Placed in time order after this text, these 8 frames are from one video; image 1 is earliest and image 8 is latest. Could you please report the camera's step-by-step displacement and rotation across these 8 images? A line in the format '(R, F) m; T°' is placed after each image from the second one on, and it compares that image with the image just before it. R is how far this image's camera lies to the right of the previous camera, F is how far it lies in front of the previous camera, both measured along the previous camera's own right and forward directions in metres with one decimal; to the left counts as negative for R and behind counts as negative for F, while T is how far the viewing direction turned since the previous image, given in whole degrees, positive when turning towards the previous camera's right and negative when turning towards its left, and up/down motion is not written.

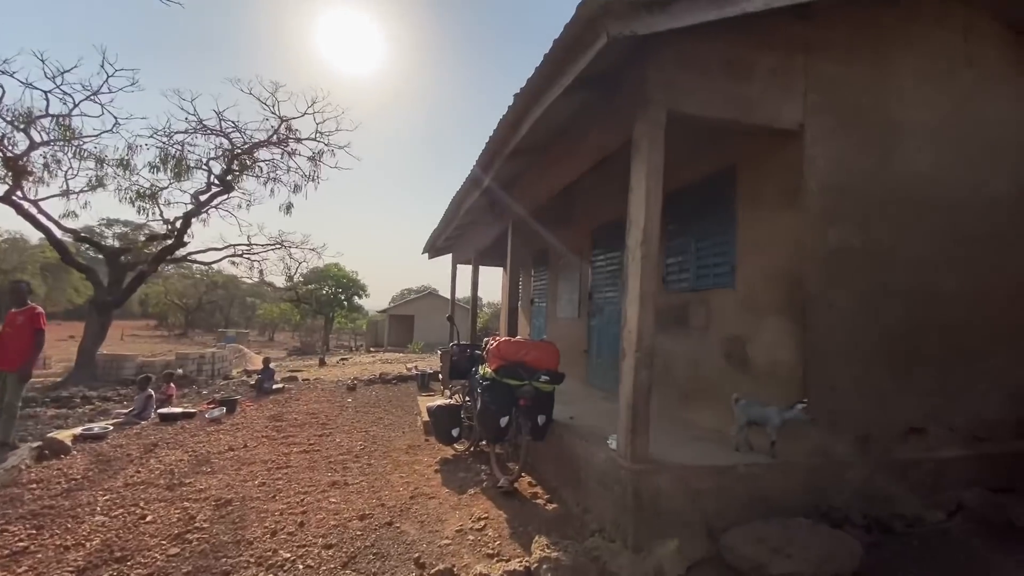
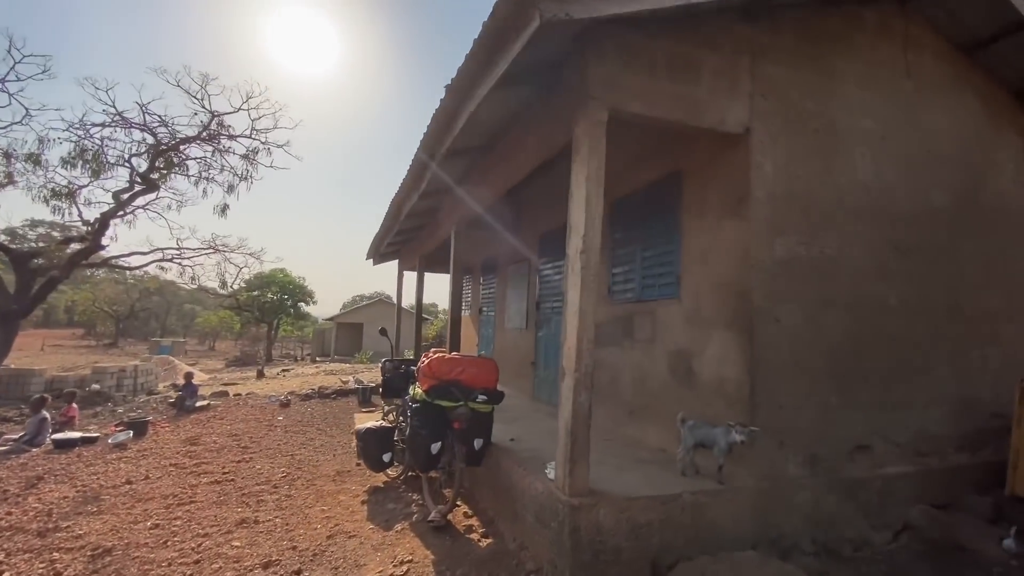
(+0.2, +0.3) m; +5°
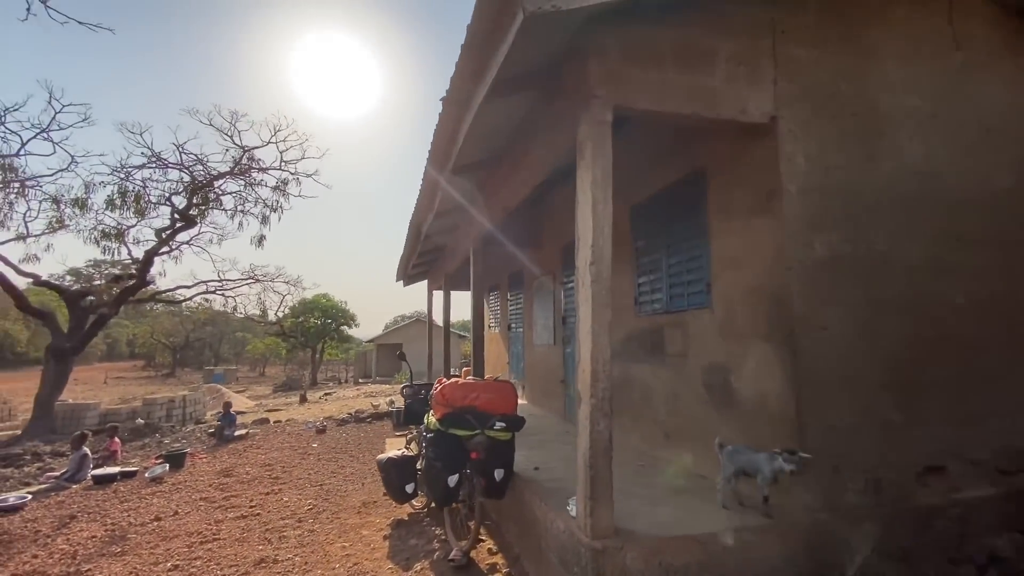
(+0.2, +0.2) m; -4°
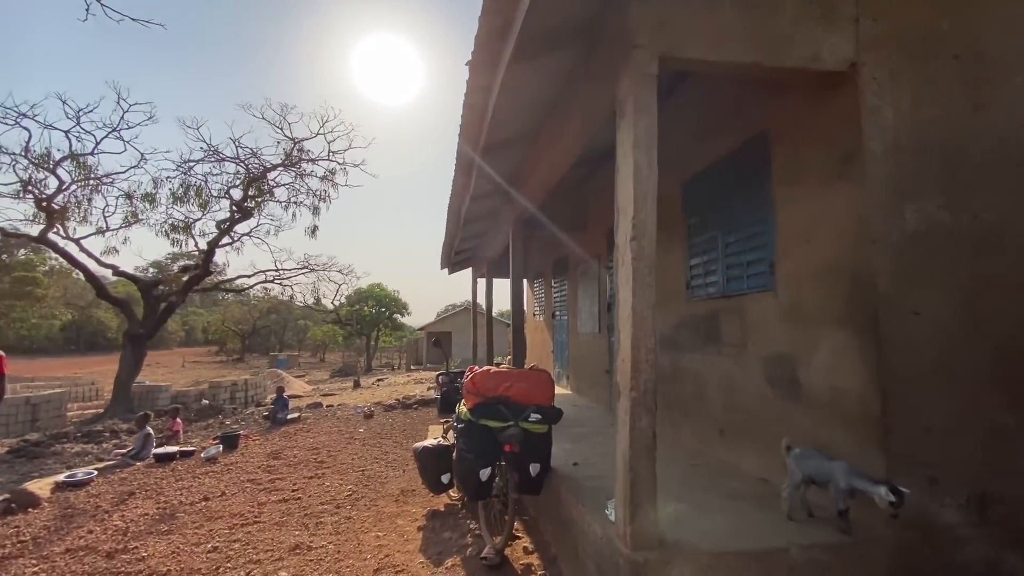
(+0.1, +0.3) m; -6°
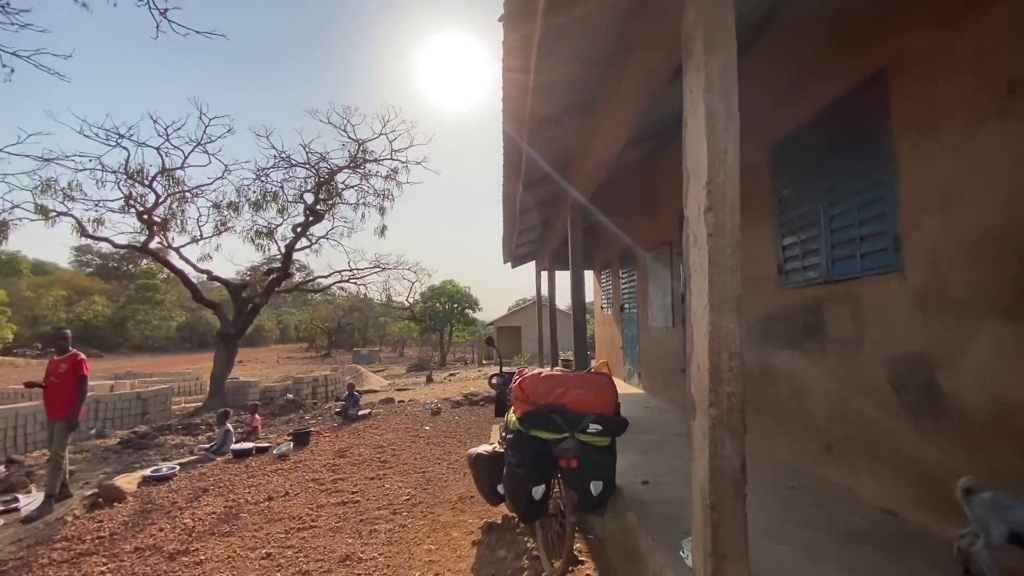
(+0.1, +0.4) m; -8°
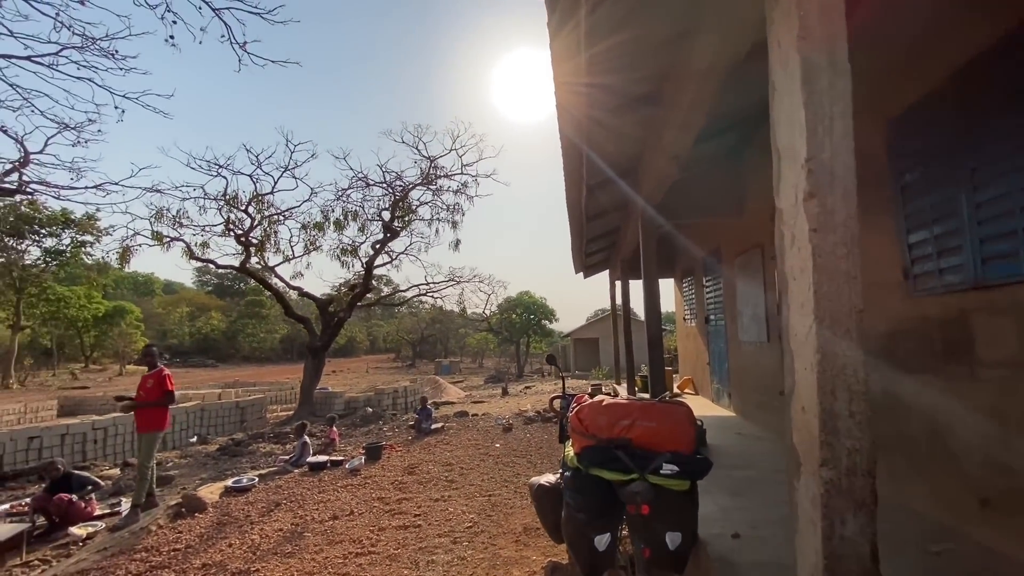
(+0.1, +0.4) m; -9°
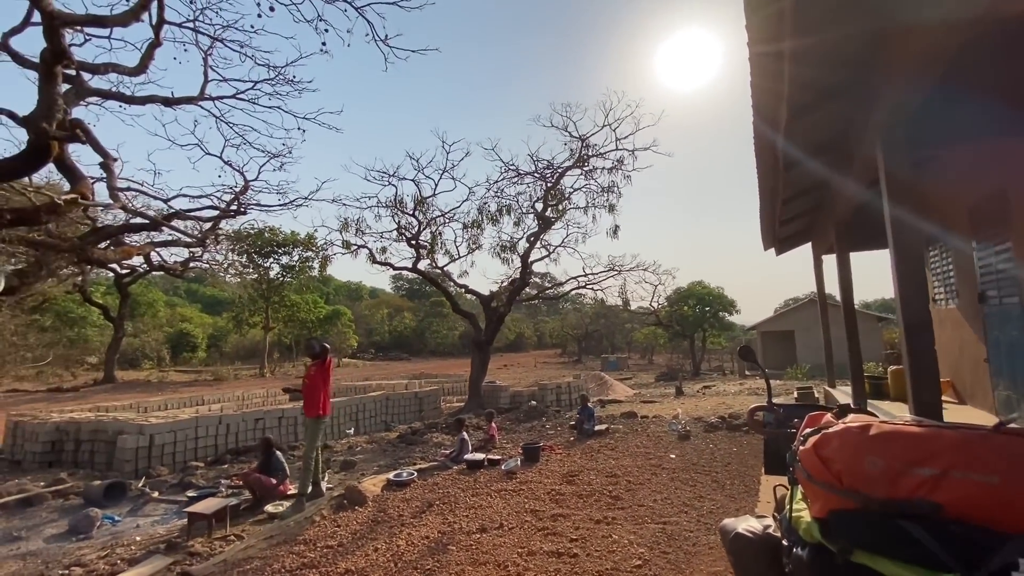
(0.0, +0.9) m; -19°
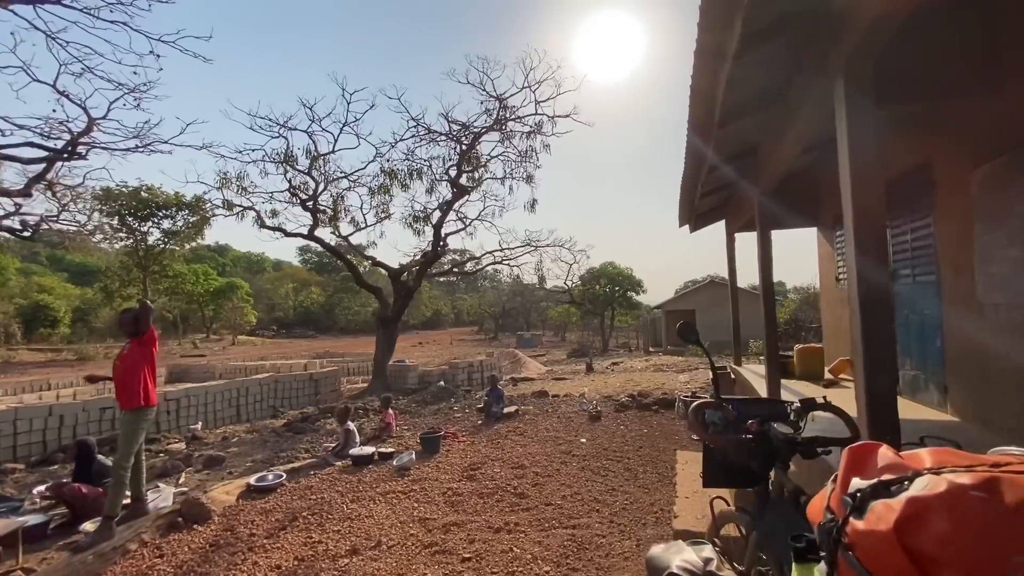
(+0.2, +0.9) m; +10°
